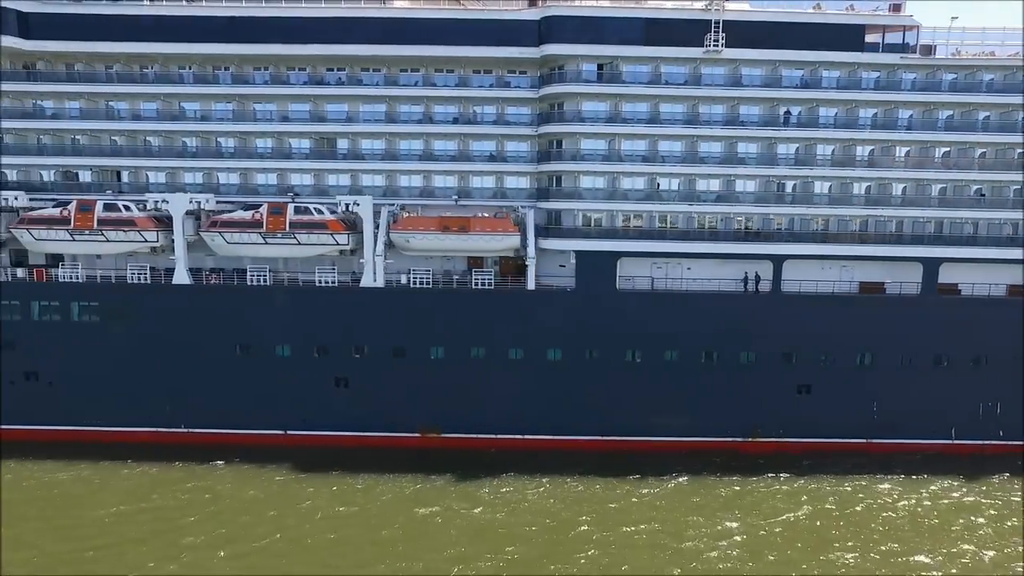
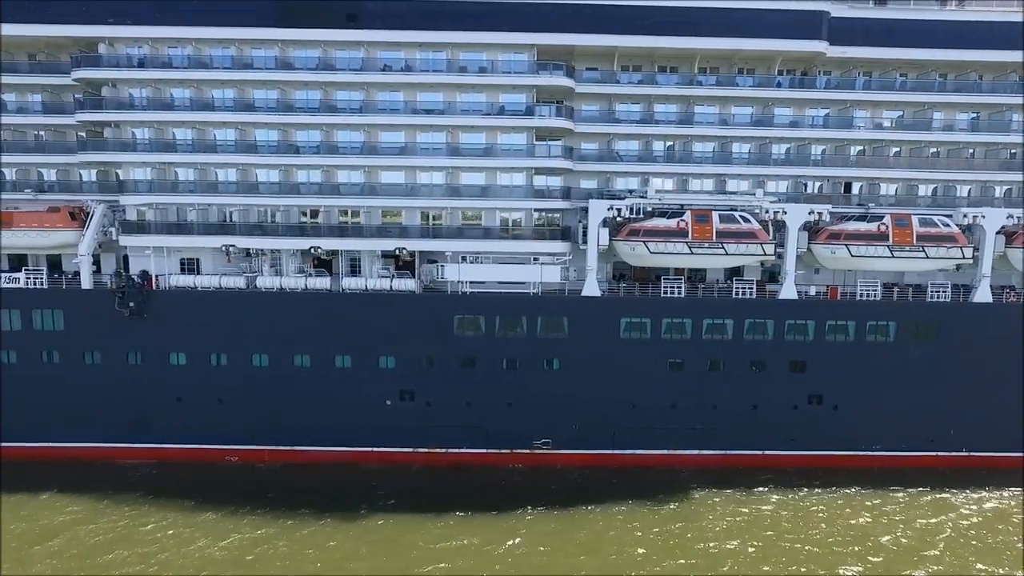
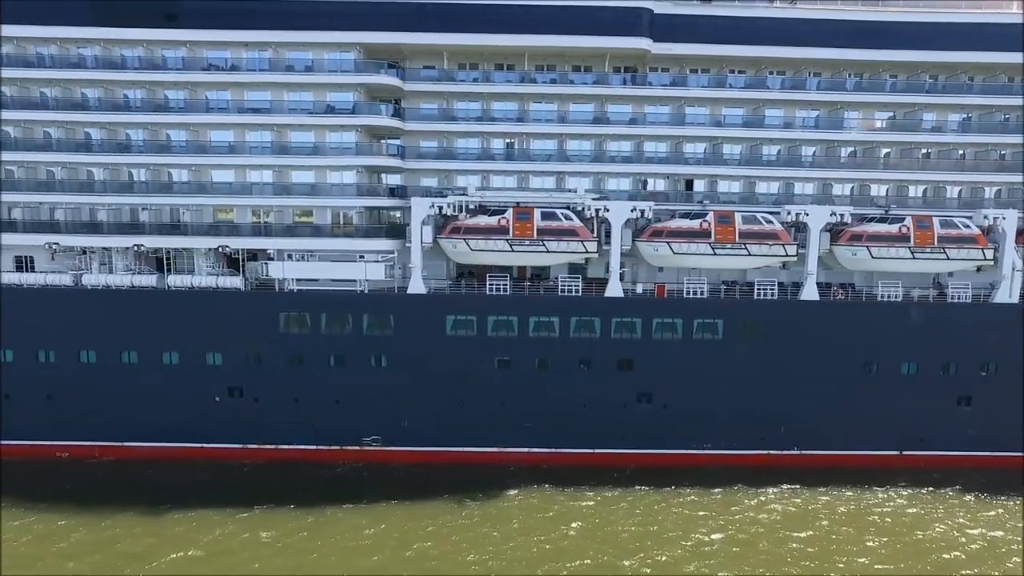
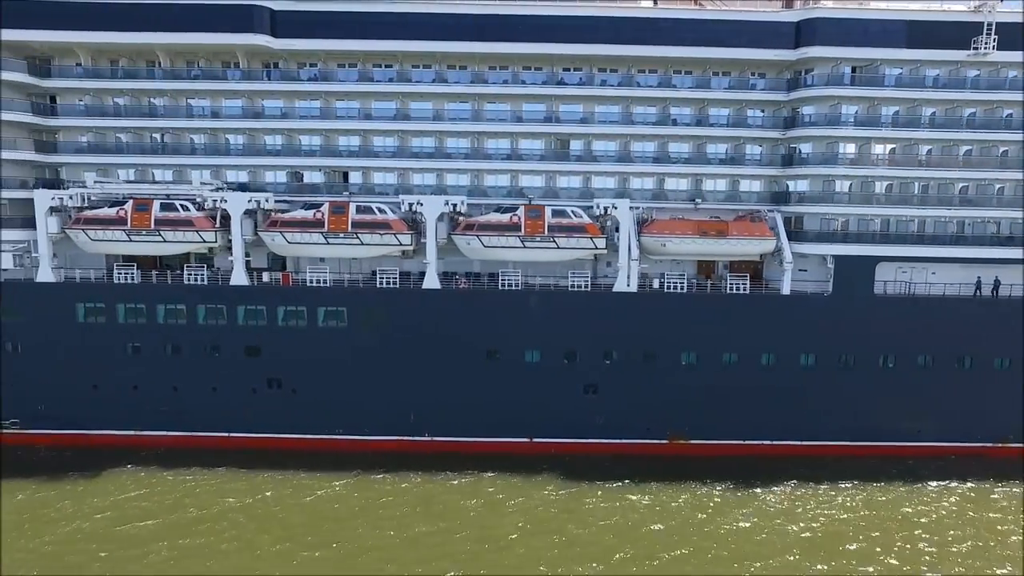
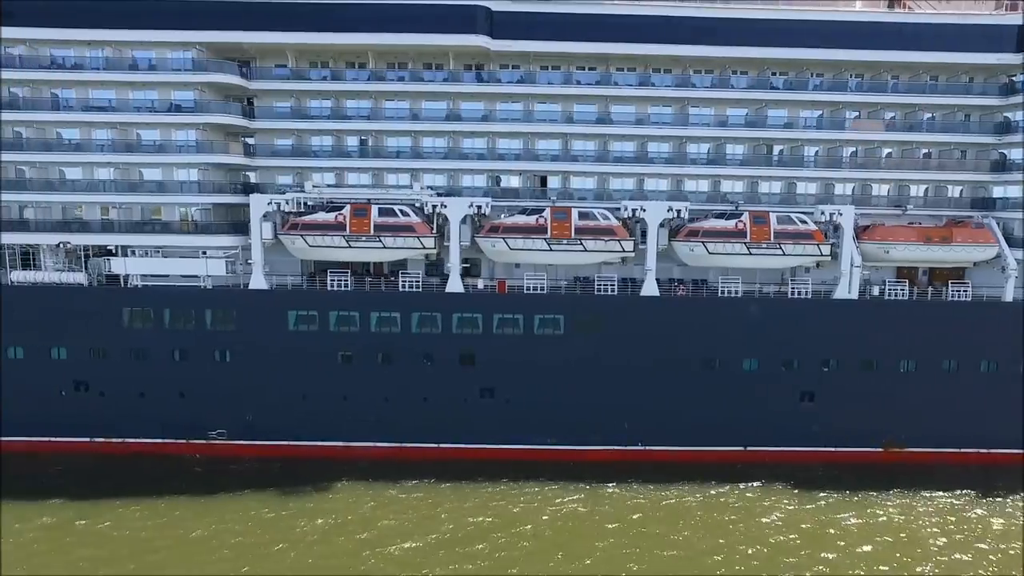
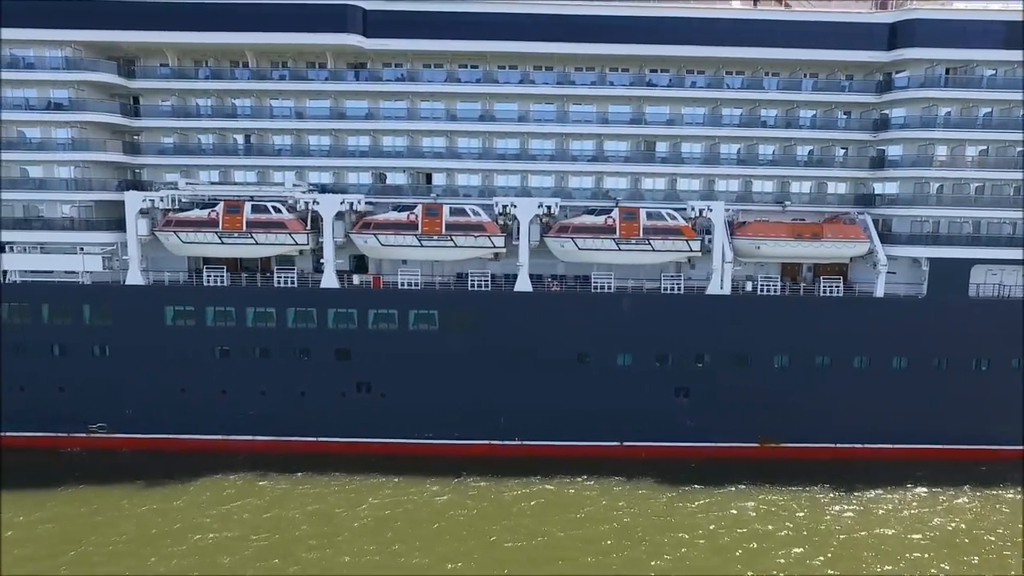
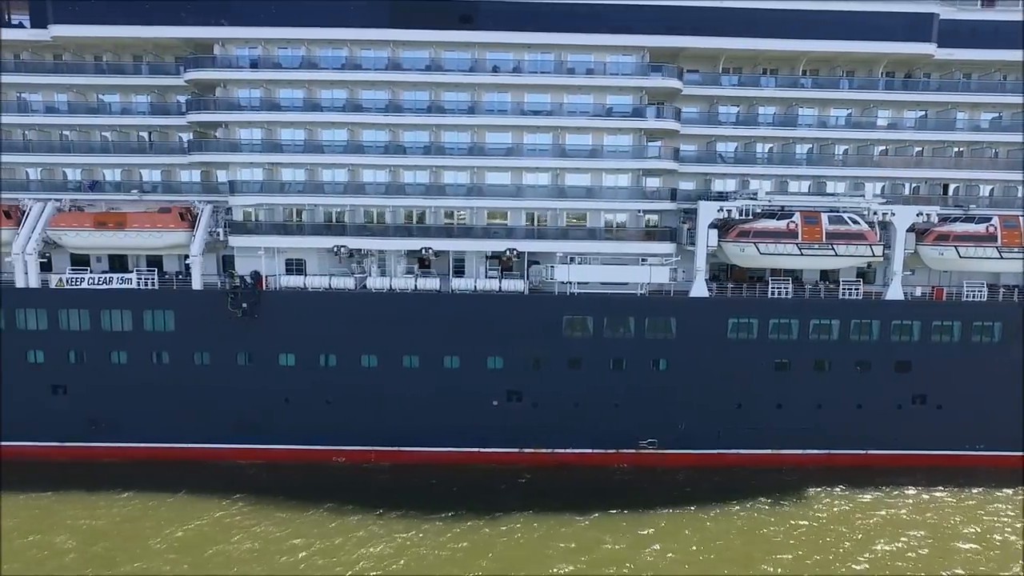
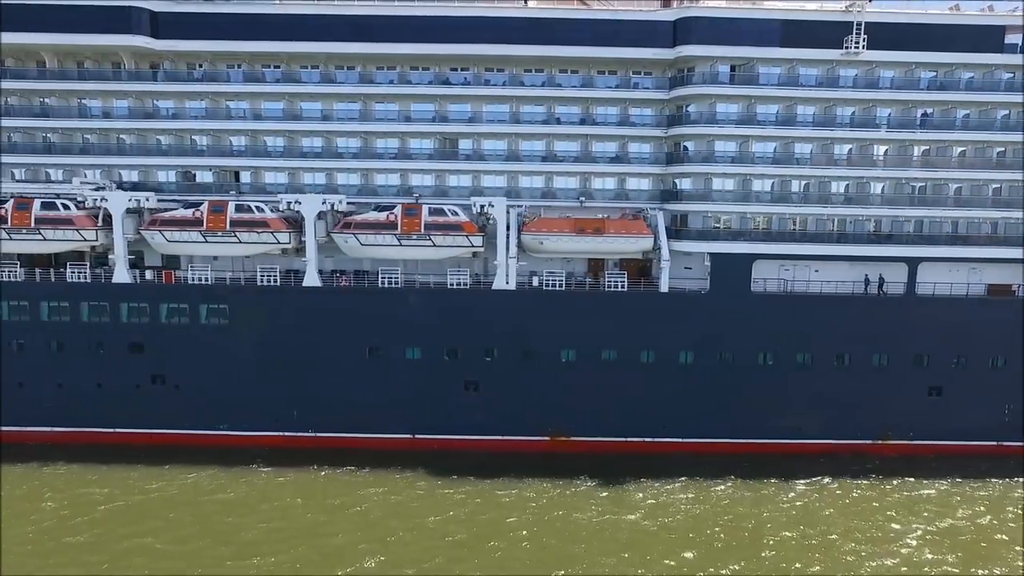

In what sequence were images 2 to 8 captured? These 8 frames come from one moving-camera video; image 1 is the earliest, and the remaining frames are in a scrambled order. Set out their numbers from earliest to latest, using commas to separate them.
8, 4, 6, 5, 3, 2, 7
